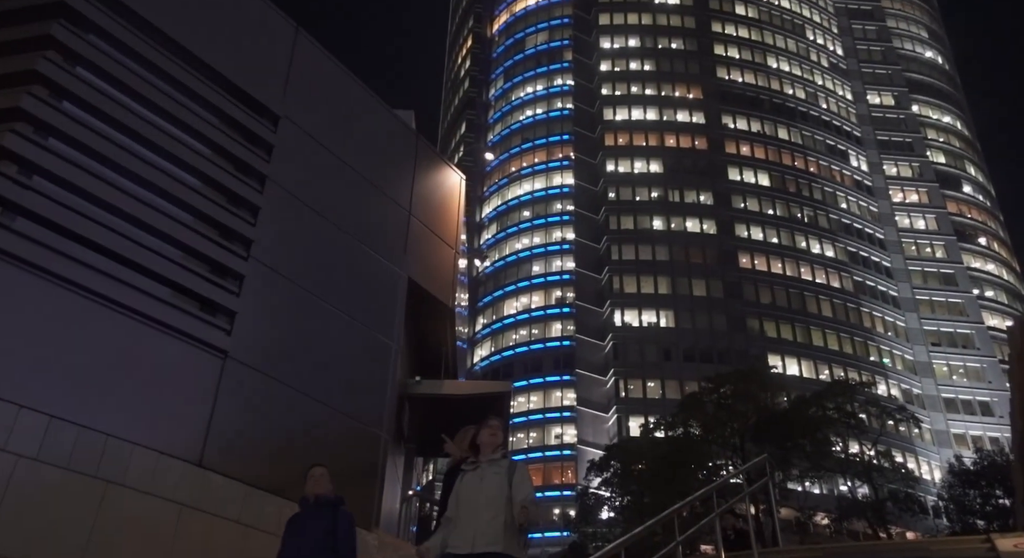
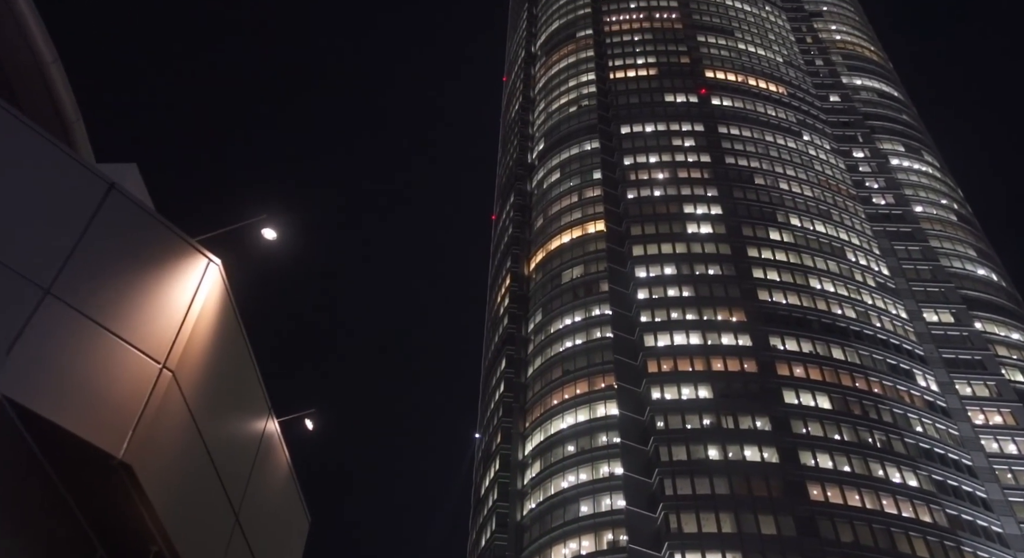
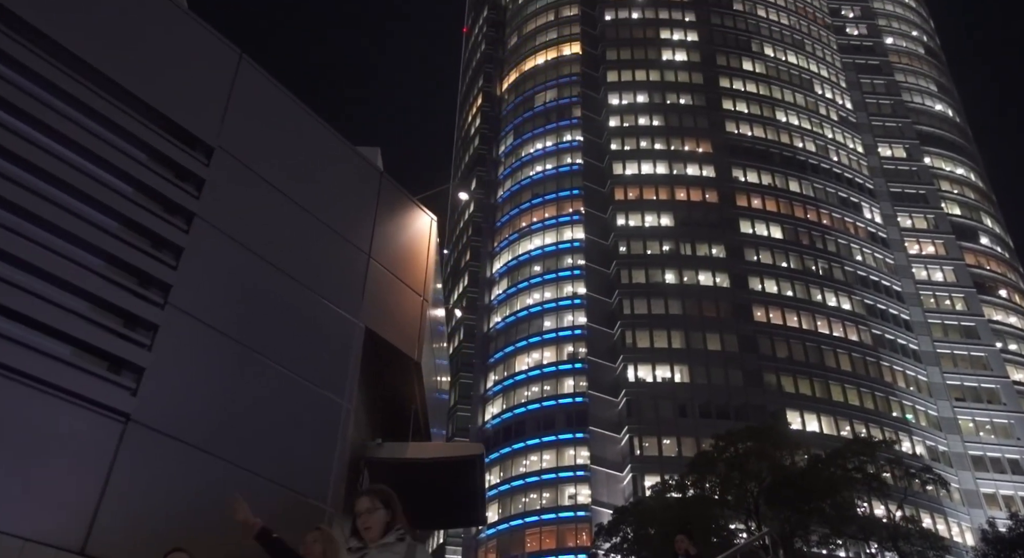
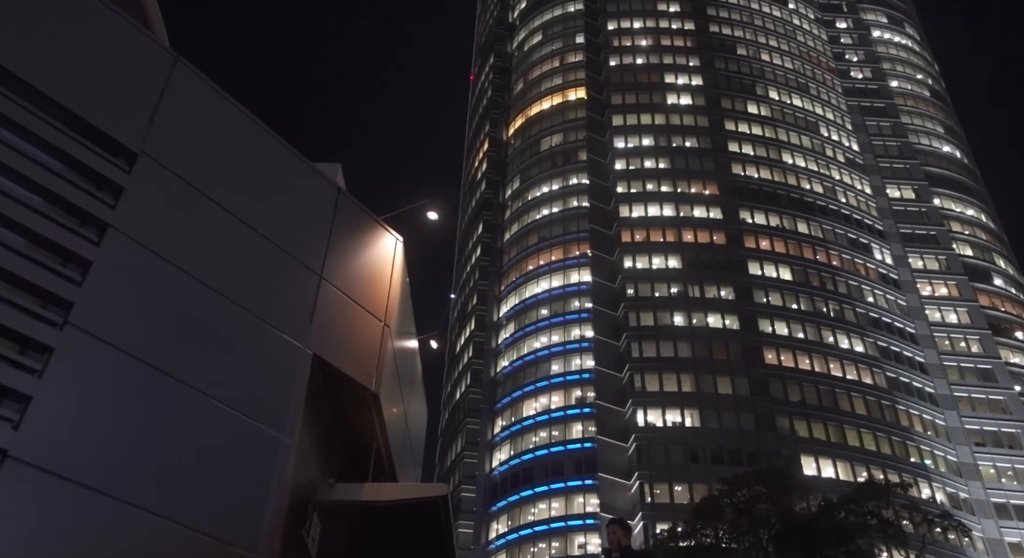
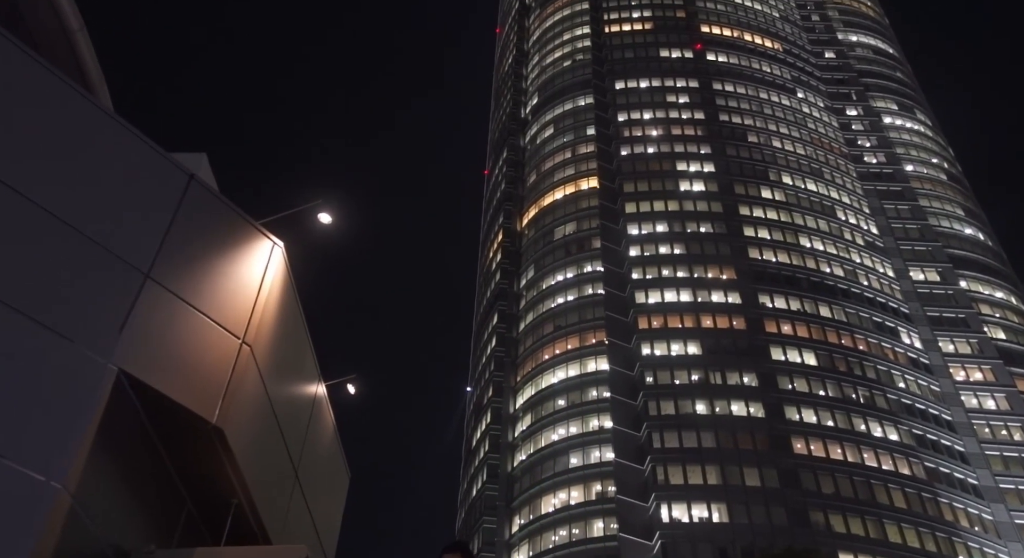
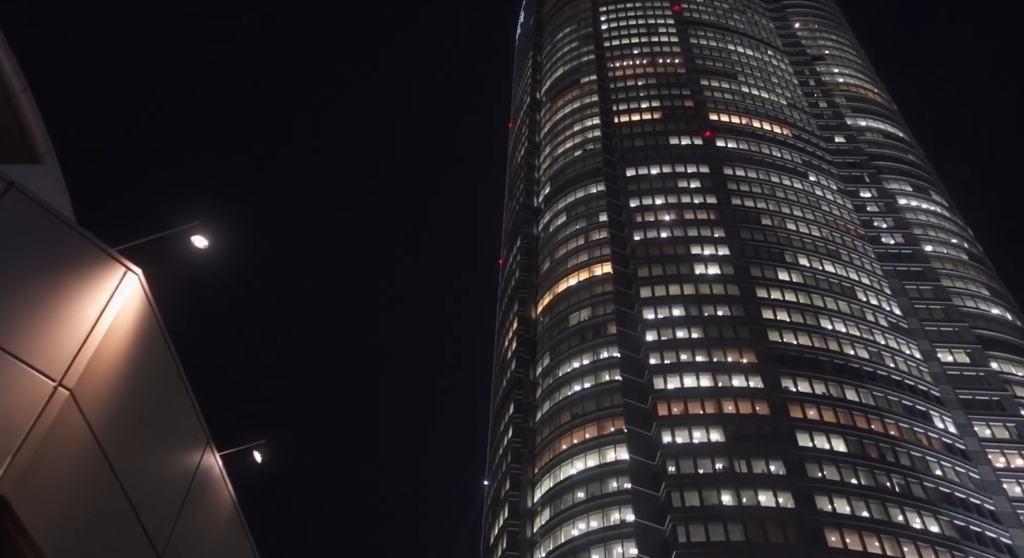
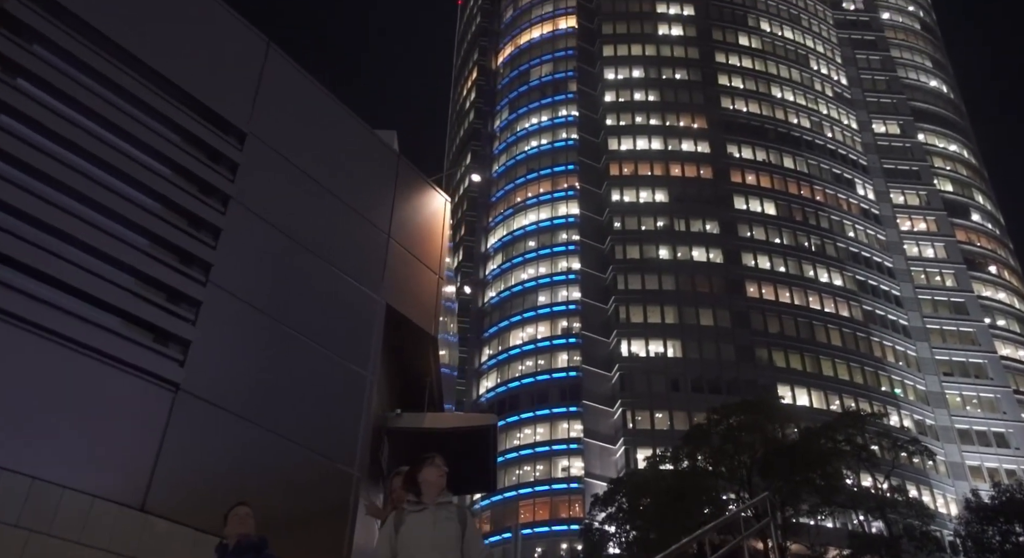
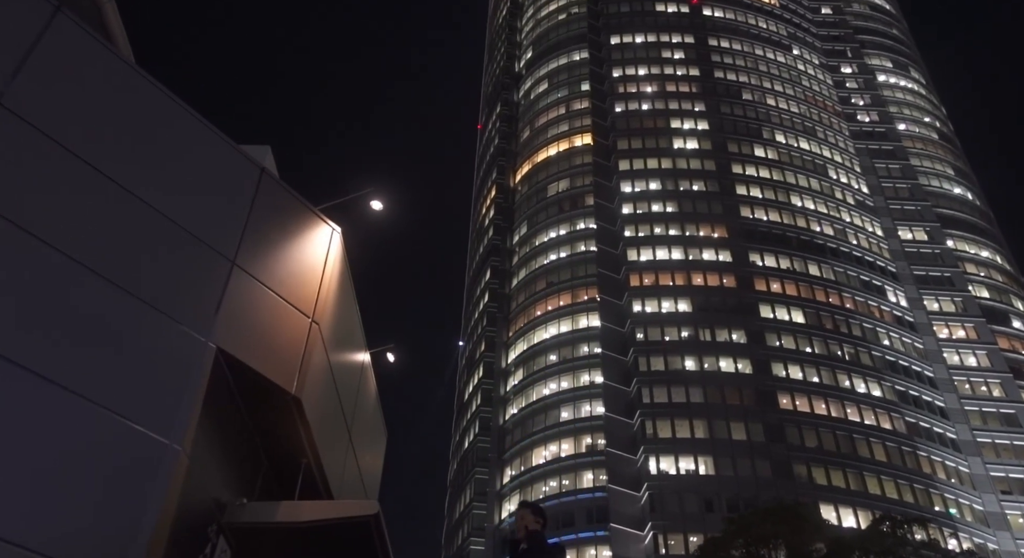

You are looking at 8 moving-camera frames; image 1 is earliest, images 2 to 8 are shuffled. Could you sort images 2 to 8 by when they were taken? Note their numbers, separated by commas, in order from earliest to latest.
7, 3, 4, 8, 5, 2, 6
